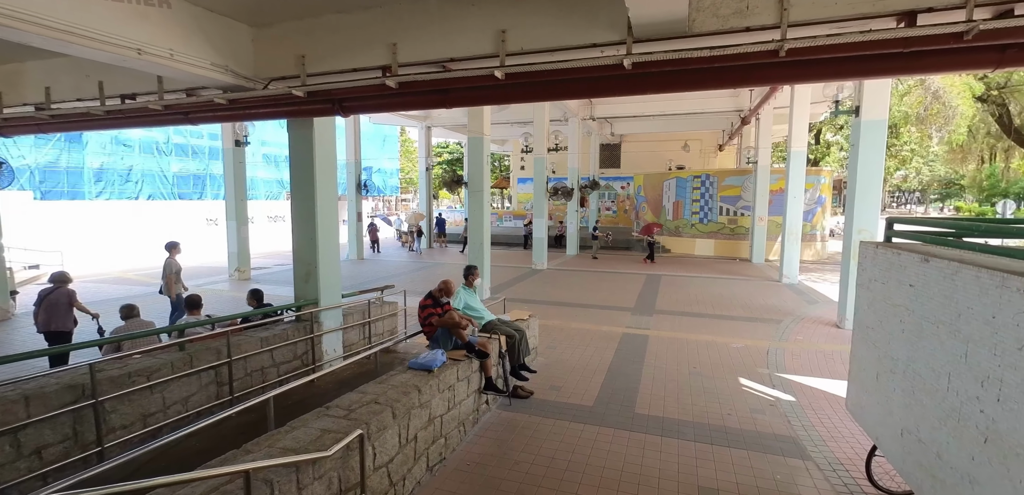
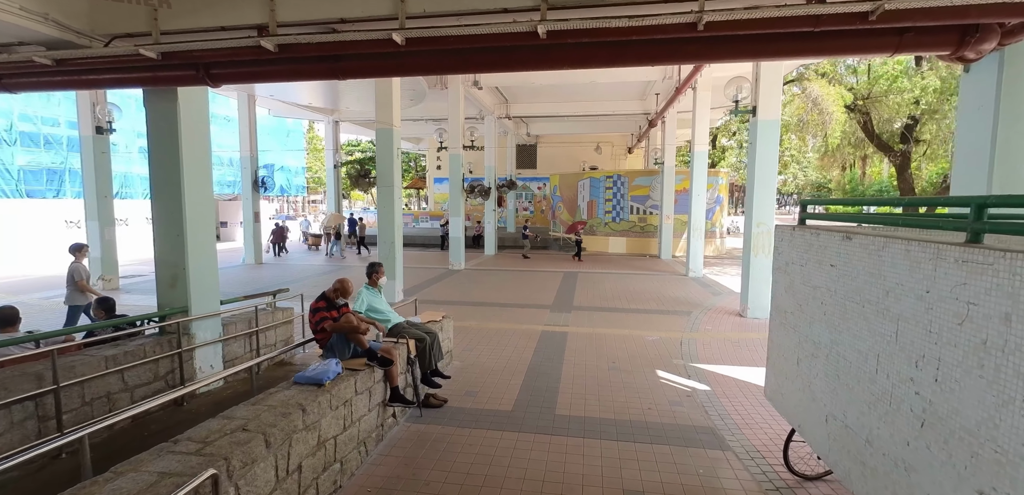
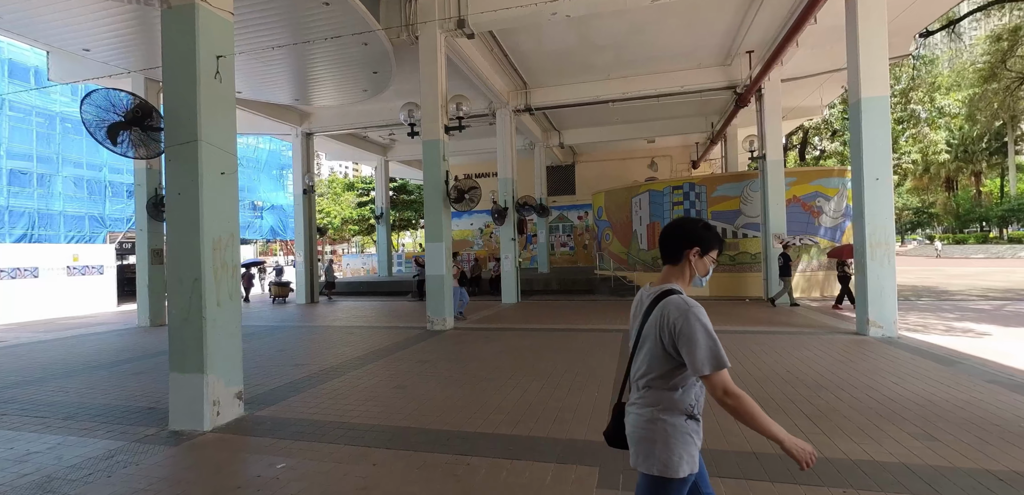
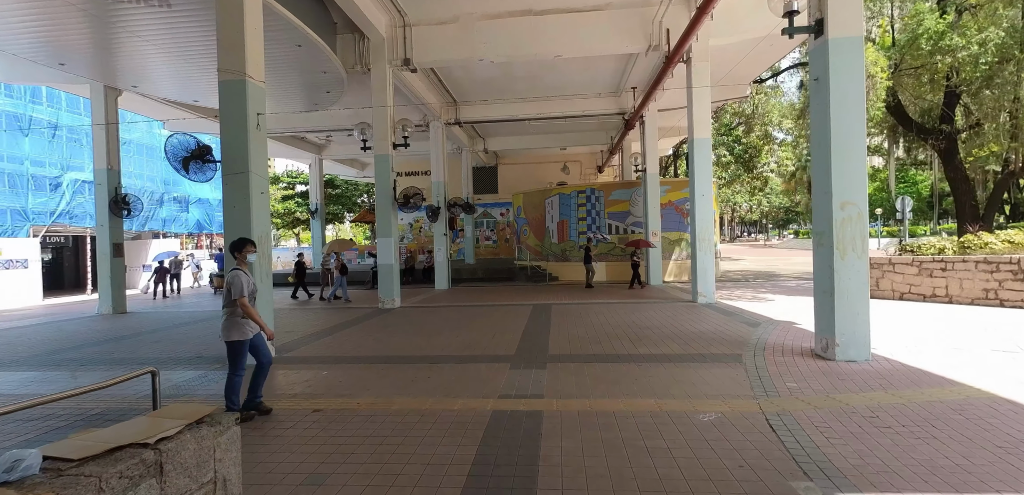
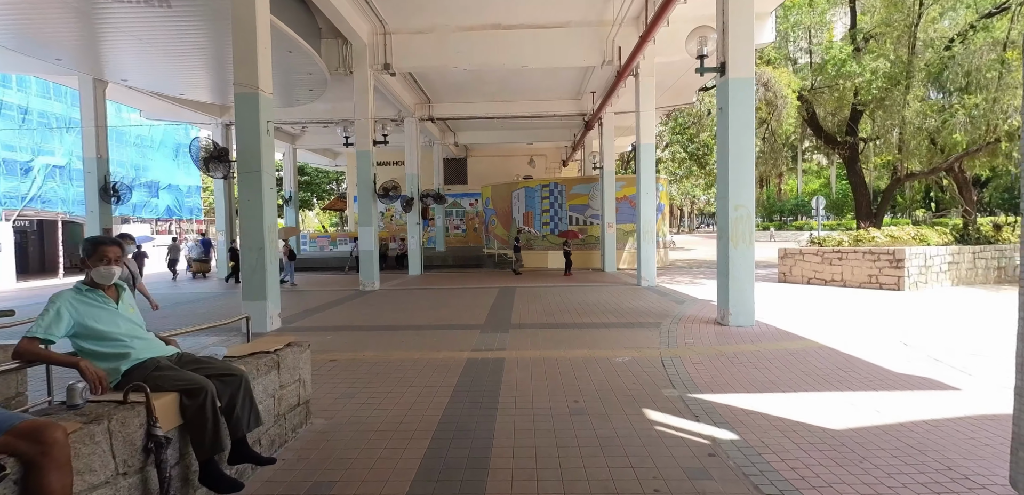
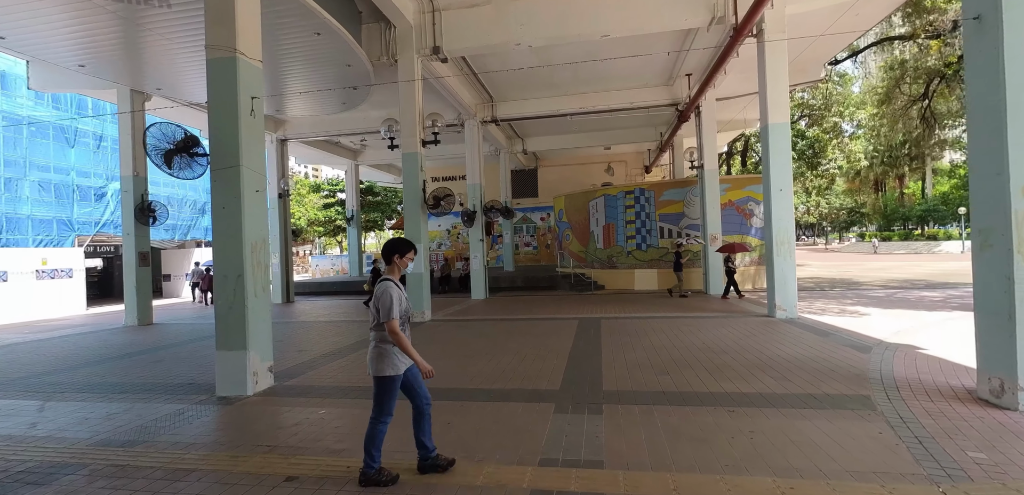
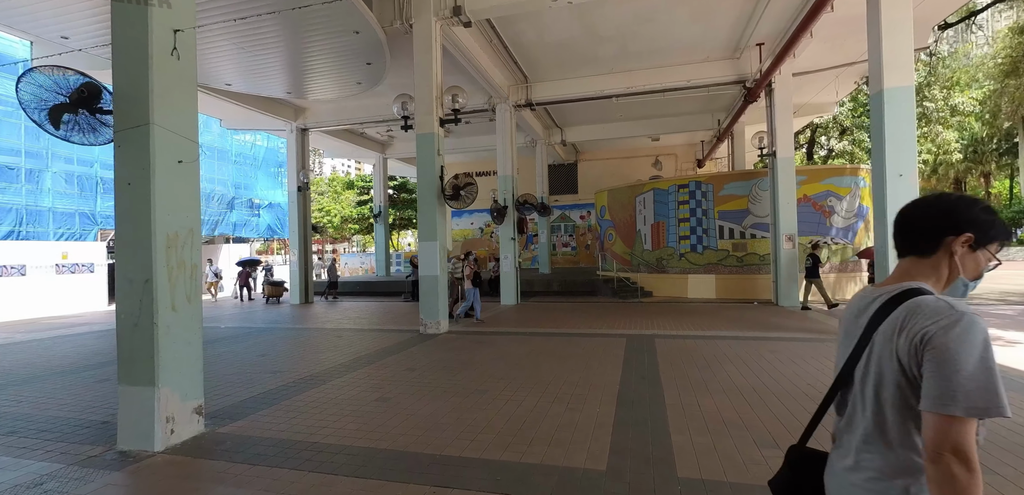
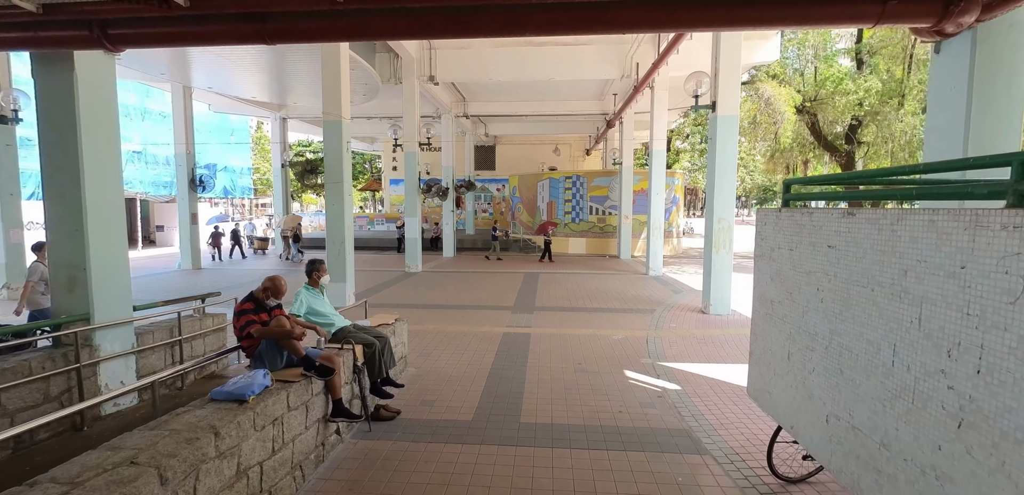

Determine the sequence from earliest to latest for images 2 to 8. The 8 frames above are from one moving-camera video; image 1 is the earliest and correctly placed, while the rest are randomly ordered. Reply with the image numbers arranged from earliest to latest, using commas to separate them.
2, 8, 5, 4, 6, 3, 7
